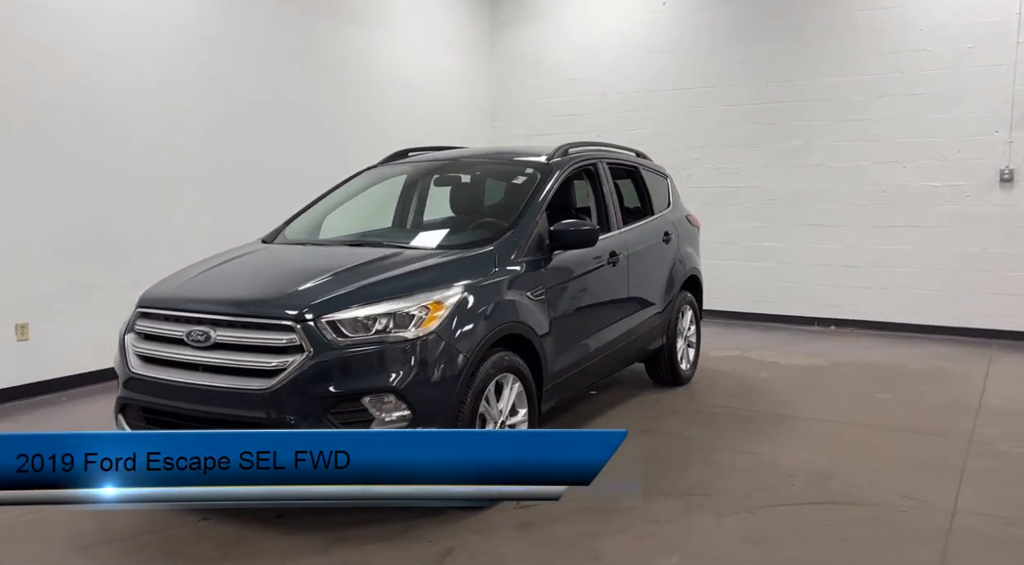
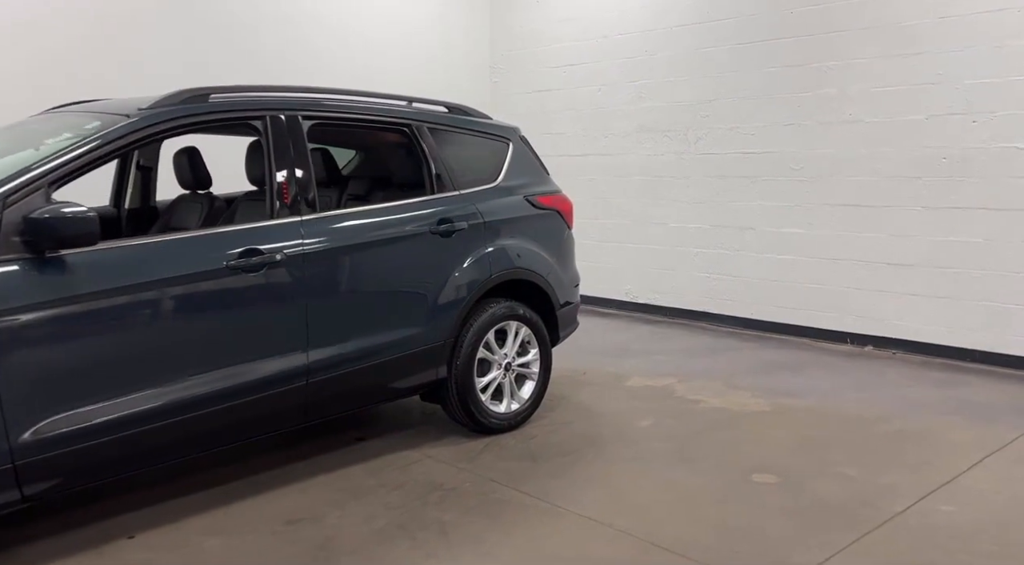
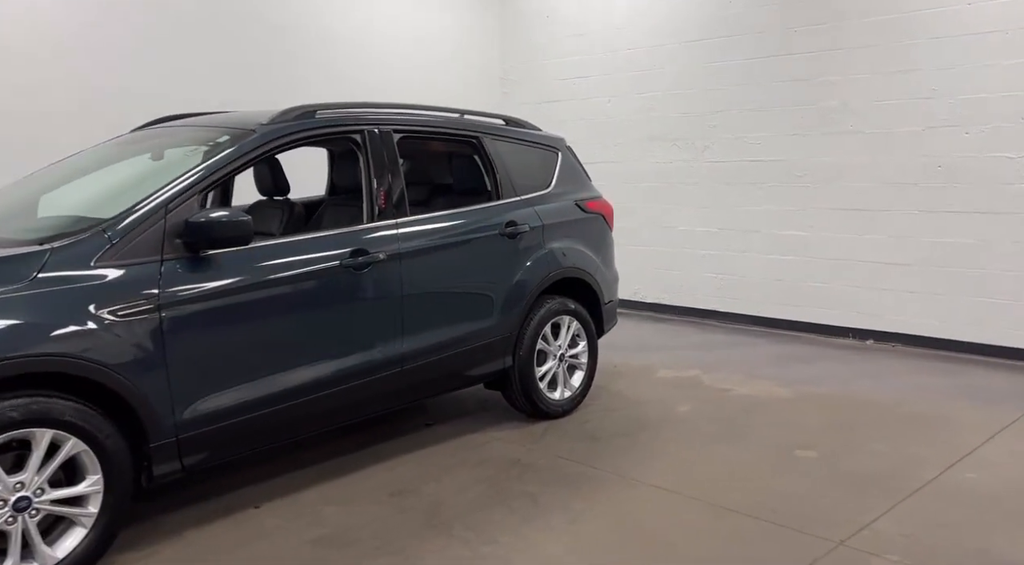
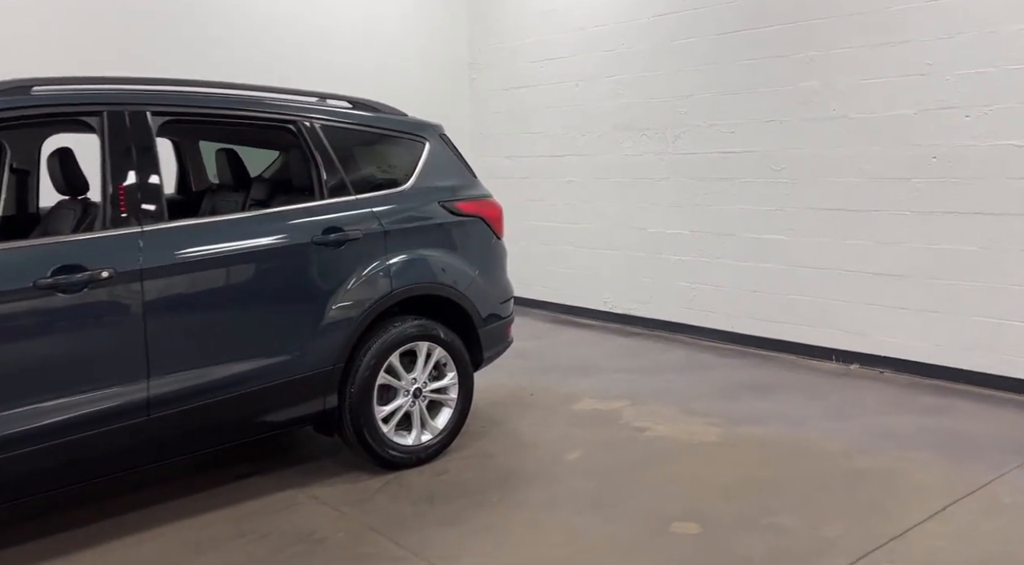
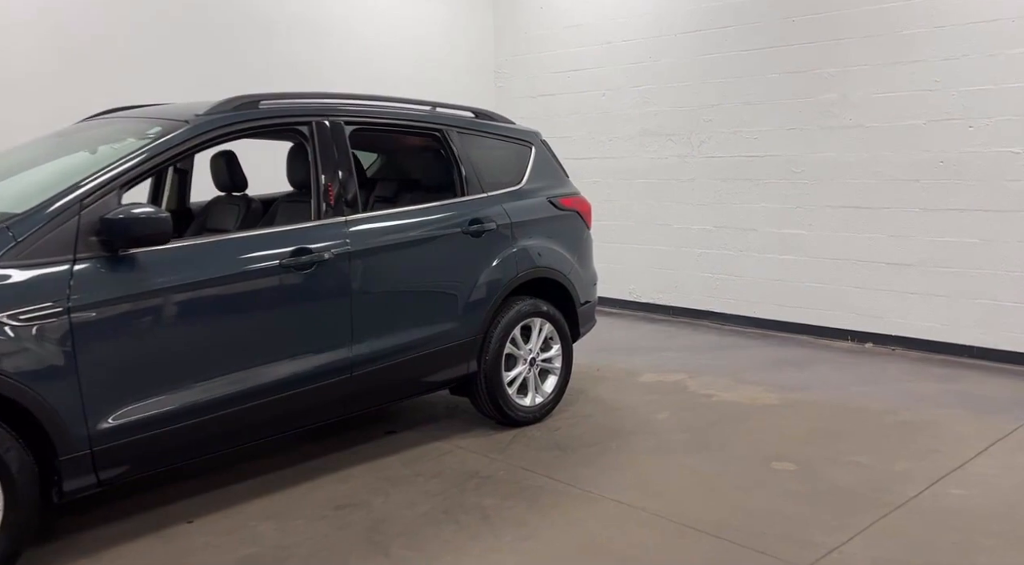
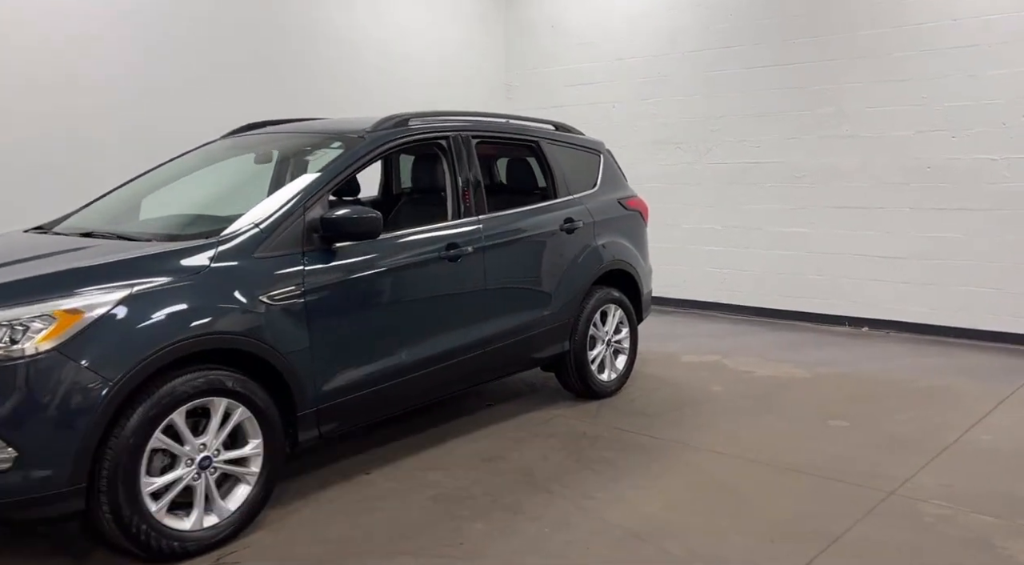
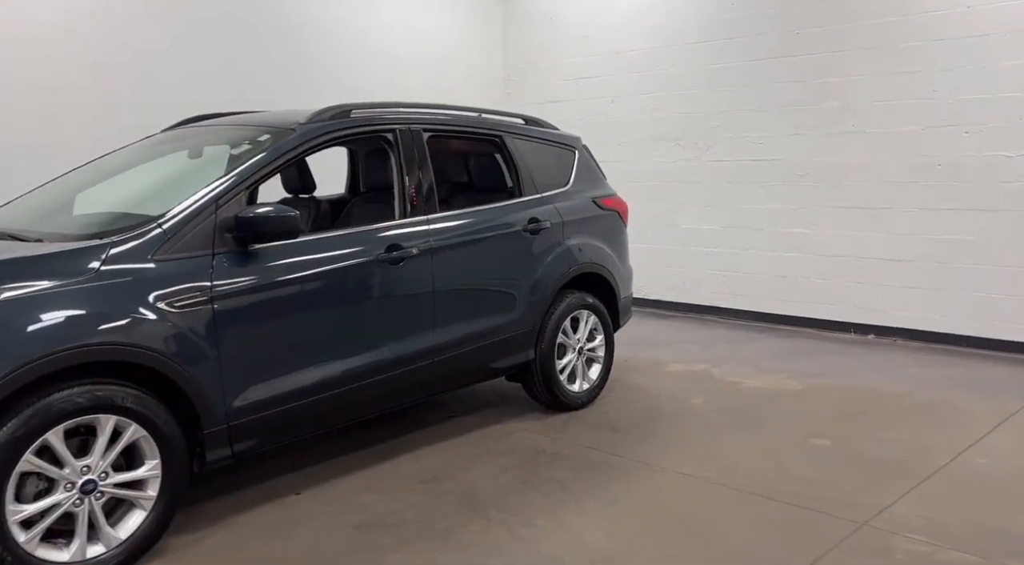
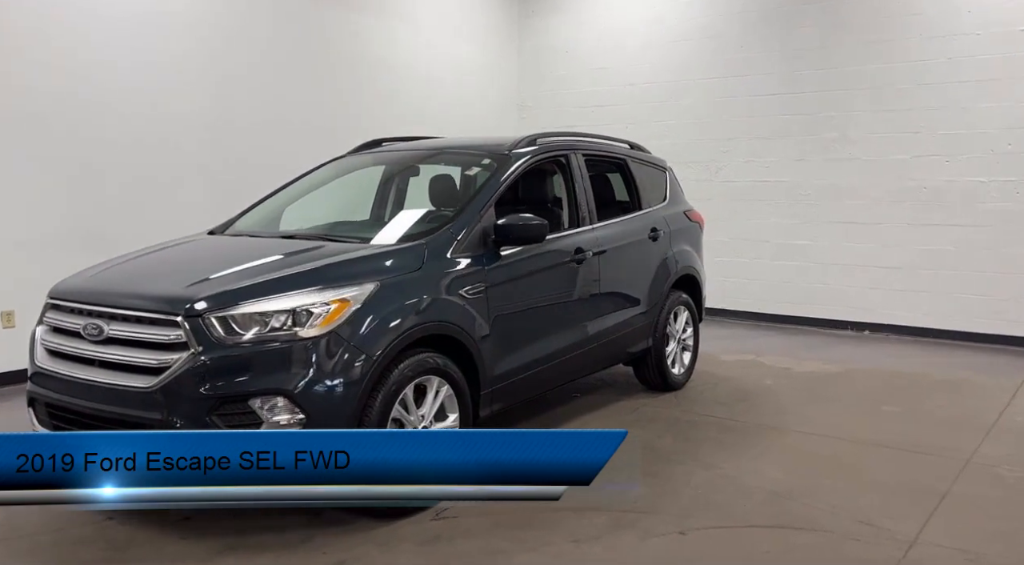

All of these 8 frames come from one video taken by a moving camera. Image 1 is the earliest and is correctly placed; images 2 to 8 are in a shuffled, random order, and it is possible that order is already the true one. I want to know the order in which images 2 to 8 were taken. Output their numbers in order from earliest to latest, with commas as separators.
8, 6, 7, 3, 5, 2, 4
